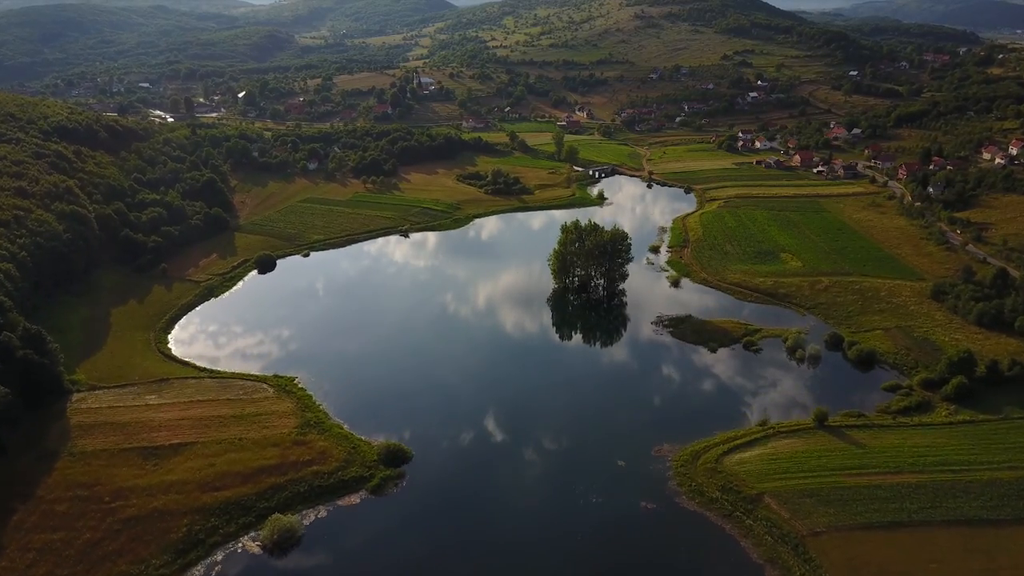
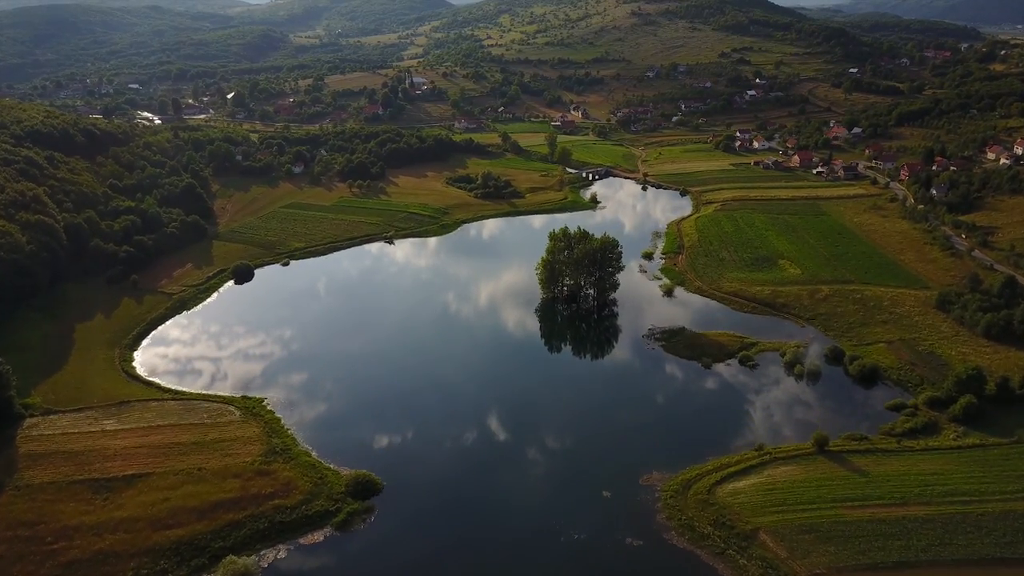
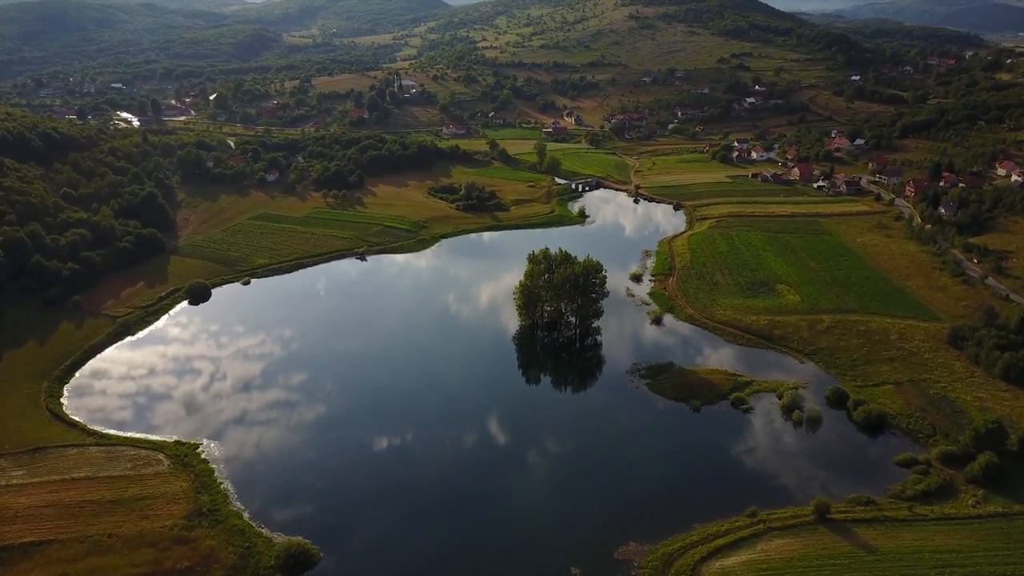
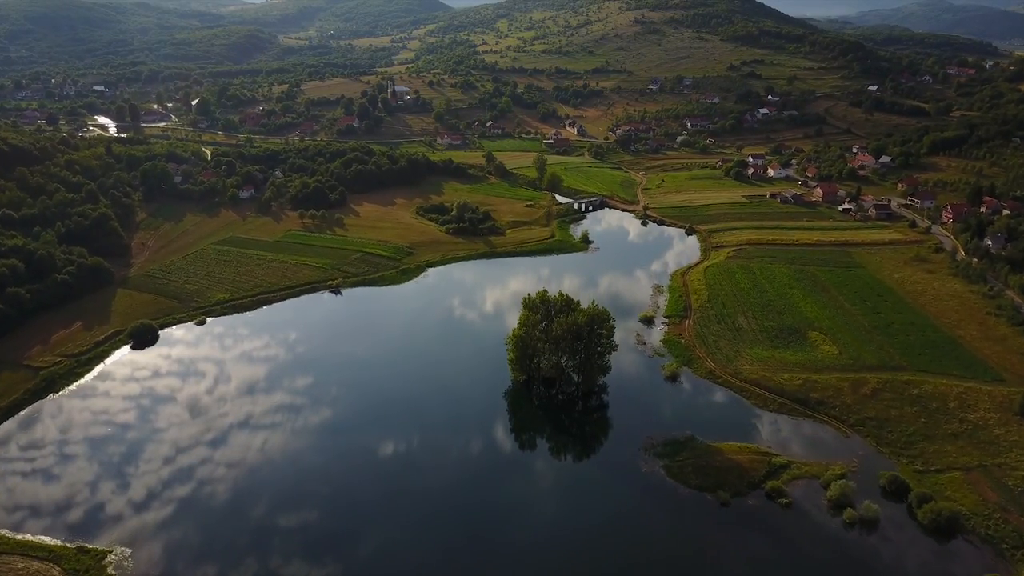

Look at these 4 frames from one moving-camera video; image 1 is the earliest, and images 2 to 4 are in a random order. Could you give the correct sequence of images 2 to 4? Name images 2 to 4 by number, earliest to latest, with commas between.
2, 3, 4
